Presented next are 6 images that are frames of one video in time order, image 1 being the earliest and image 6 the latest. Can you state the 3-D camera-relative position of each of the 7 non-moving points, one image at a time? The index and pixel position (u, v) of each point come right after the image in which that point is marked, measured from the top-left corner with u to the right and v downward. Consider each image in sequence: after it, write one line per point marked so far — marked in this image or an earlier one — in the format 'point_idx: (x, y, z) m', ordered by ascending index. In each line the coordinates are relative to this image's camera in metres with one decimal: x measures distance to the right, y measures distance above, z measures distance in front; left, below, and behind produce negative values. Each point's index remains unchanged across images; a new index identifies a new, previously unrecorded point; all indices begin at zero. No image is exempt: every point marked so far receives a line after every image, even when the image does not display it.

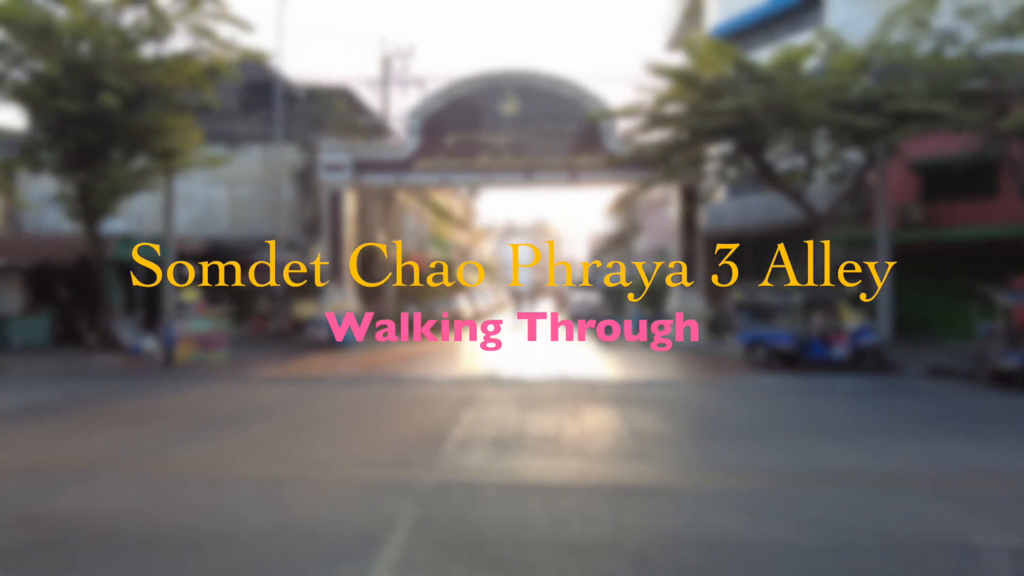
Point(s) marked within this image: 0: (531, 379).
0: (+0.3, -1.6, +16.1) m
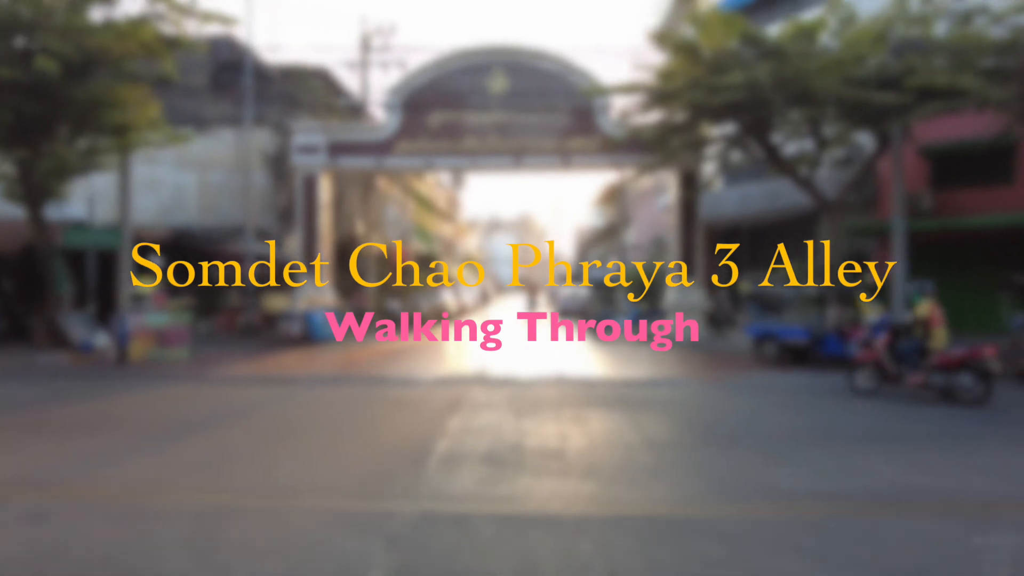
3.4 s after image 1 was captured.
0: (+0.2, -1.5, +14.6) m
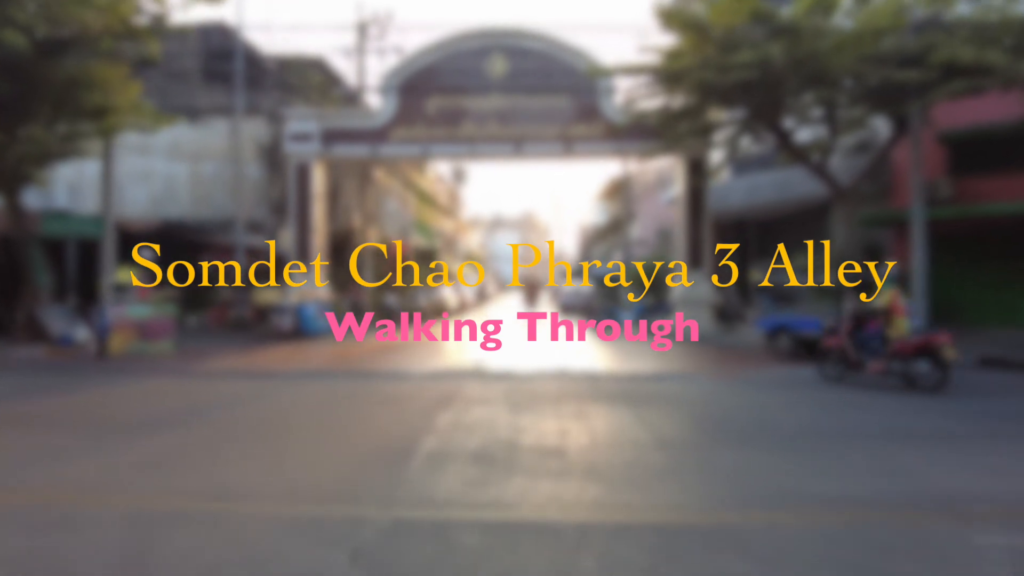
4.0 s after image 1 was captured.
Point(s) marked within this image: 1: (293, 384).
0: (+0.2, -1.3, +13.7) m
1: (-3.2, -1.4, +13.3) m
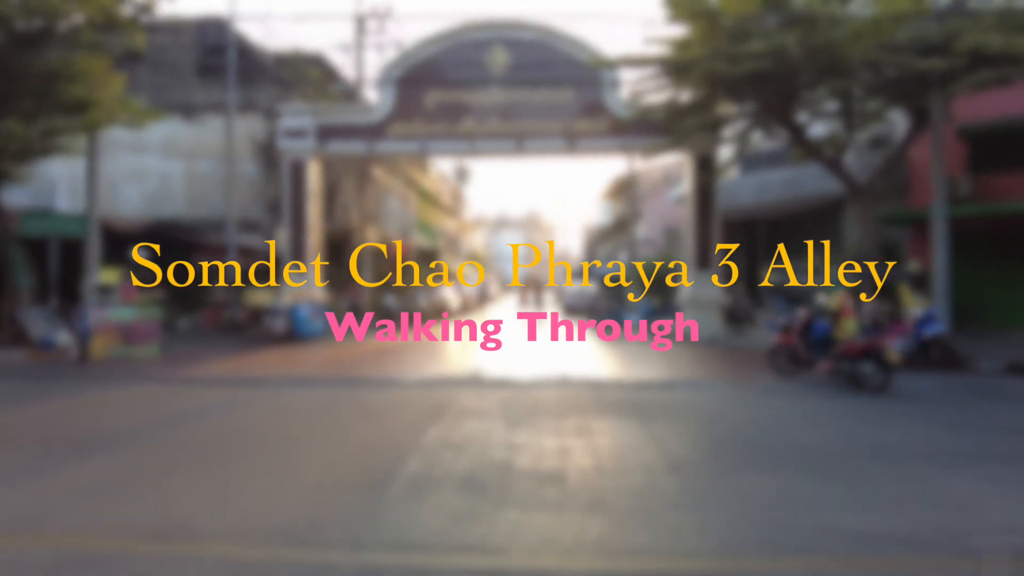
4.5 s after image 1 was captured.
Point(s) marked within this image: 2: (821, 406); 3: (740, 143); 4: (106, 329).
0: (+0.1, -1.3, +13.0) m
1: (-3.2, -1.4, +12.6) m
2: (+3.7, -1.4, +10.9) m
3: (+4.8, +3.1, +19.1) m
4: (-7.2, -0.7, +16.1) m
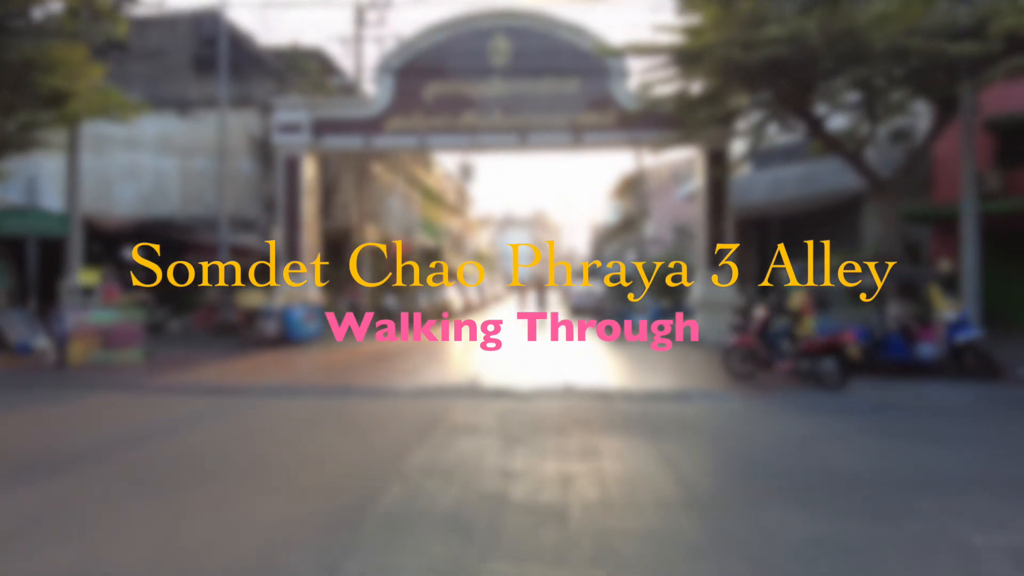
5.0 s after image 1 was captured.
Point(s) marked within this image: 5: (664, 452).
0: (+0.2, -1.3, +12.1) m
1: (-3.2, -1.5, +11.7) m
2: (+3.7, -1.5, +10.0) m
3: (+4.9, +3.0, +18.1) m
4: (-7.2, -0.8, +15.3) m
5: (+1.3, -1.4, +7.6) m
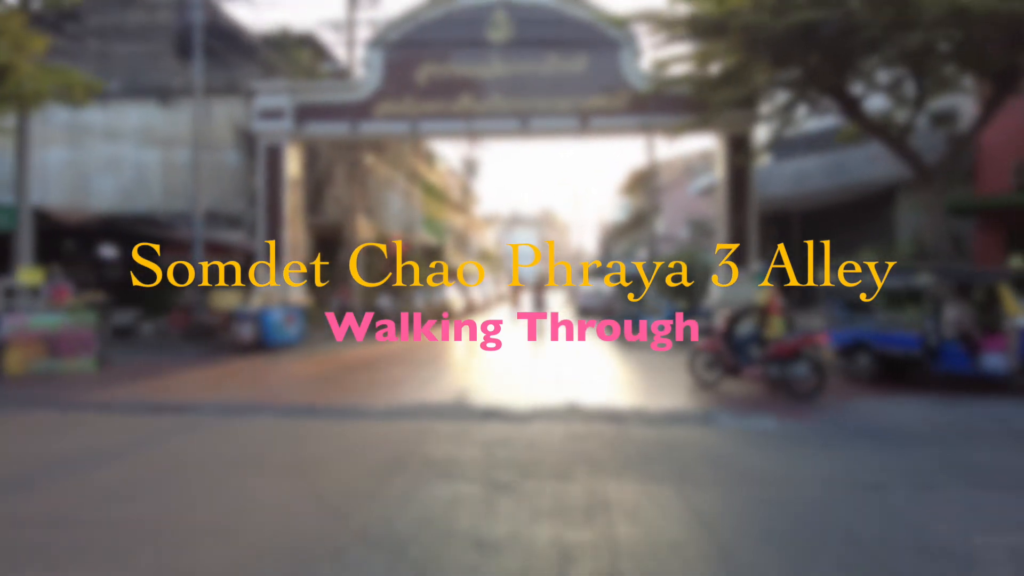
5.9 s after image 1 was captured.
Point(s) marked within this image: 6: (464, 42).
0: (+0.1, -1.4, +10.3) m
1: (-3.3, -1.5, +9.9) m
2: (+3.6, -1.5, +8.2) m
3: (+4.9, +3.0, +16.3) m
4: (-7.2, -0.8, +13.6) m
5: (+1.2, -1.4, +5.8) m
6: (-1.0, +5.2, +19.3) m
